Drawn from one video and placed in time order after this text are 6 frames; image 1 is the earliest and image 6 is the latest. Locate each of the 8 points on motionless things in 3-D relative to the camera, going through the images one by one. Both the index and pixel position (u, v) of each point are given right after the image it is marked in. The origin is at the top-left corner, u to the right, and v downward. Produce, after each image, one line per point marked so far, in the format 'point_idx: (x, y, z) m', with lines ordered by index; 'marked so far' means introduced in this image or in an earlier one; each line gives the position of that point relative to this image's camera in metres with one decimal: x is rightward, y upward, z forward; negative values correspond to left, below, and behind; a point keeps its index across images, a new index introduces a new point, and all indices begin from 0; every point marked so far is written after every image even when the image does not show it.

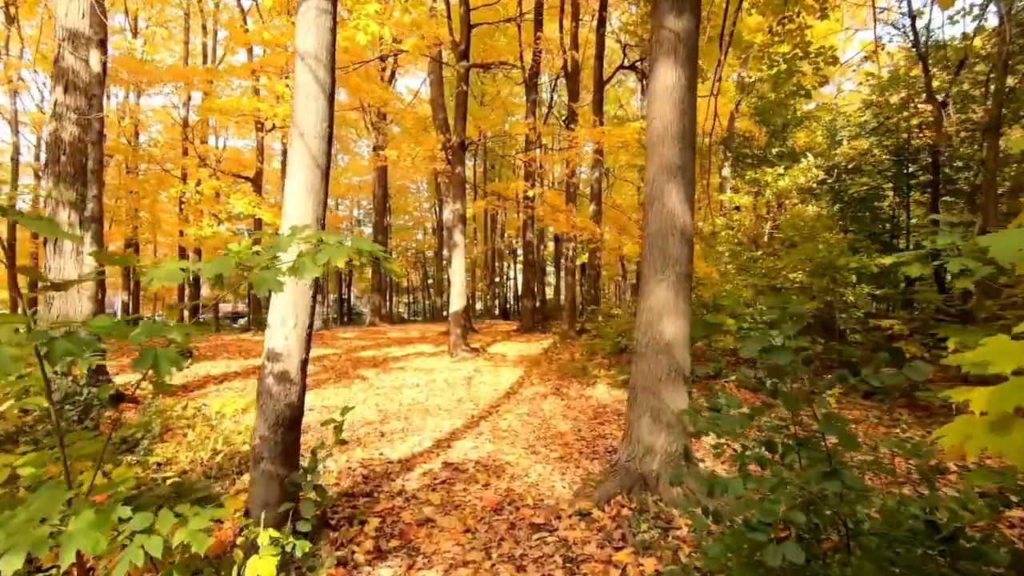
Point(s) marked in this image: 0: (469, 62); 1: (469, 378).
0: (-1.1, +5.7, +12.8) m
1: (-0.8, -1.6, +9.0) m
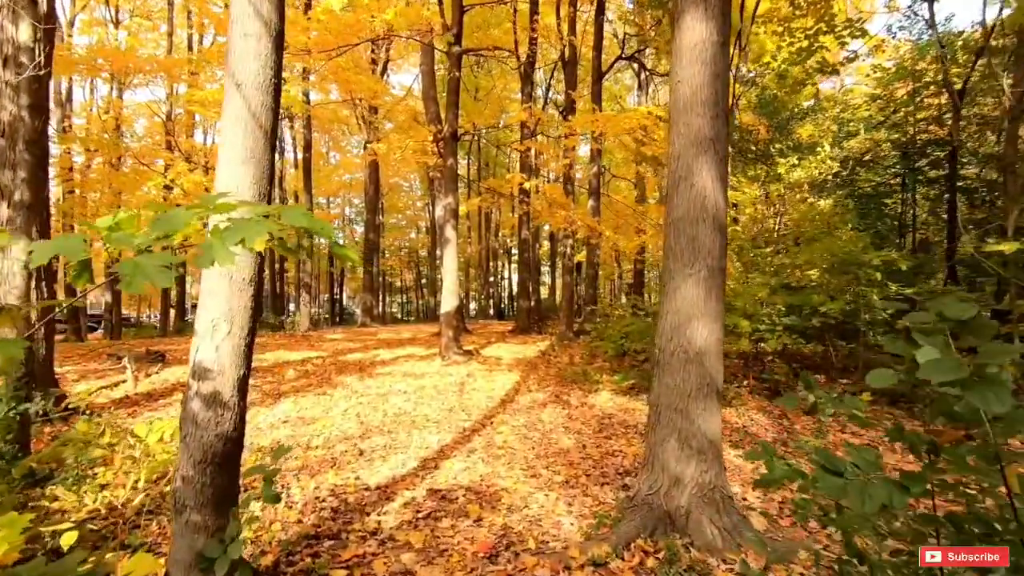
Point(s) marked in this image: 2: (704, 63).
0: (-1.2, +5.8, +12.1) m
1: (-0.8, -1.6, +8.3) m
2: (+1.2, +1.4, +3.2) m
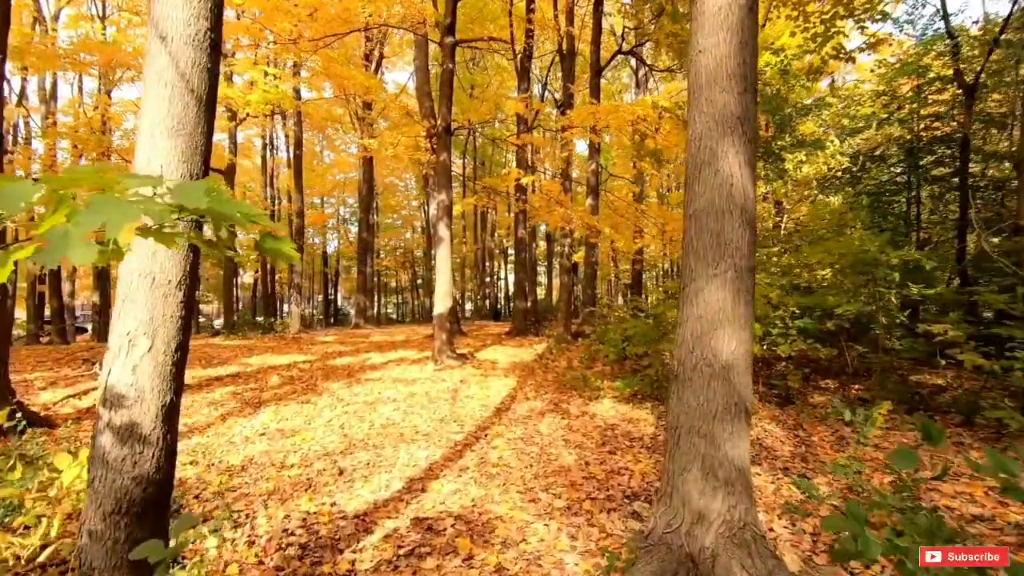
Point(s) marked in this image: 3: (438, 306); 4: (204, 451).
0: (-1.3, +5.7, +11.6) m
1: (-0.9, -1.6, +7.9) m
2: (+1.2, +1.4, +2.7) m
3: (-1.5, -0.4, +10.3) m
4: (-3.1, -1.6, +5.0) m
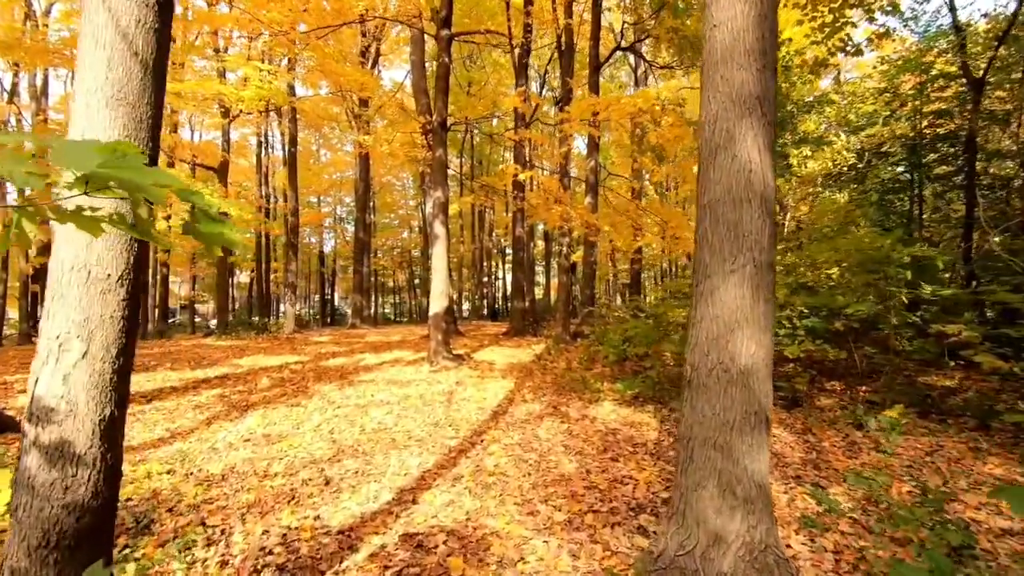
0: (-1.3, +5.7, +11.4) m
1: (-0.9, -1.6, +7.6) m
2: (+1.2, +1.4, +2.5) m
3: (-1.6, -0.3, +10.0) m
4: (-3.1, -1.6, +4.8) m
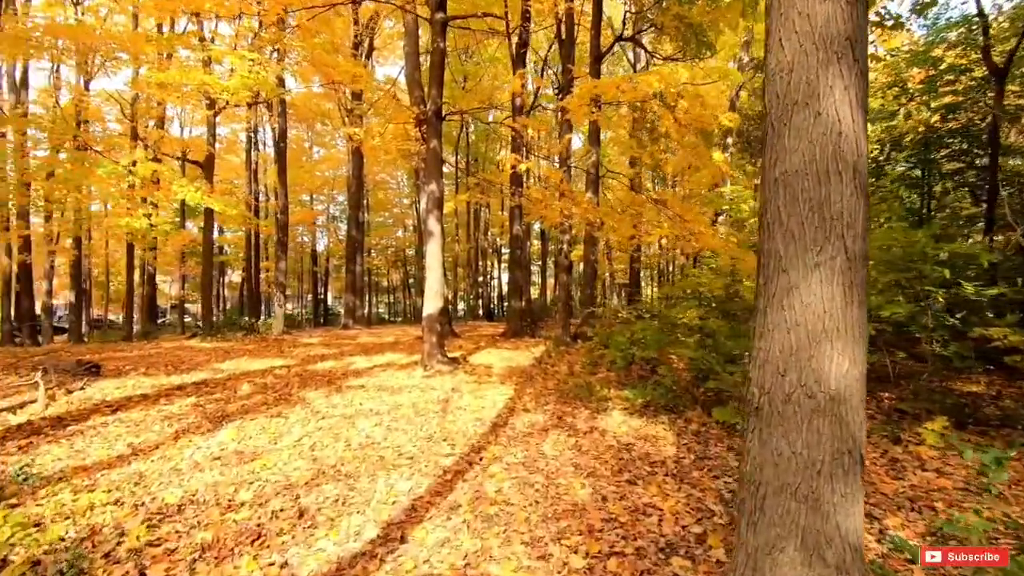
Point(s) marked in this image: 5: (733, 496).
0: (-1.4, +5.8, +10.8) m
1: (-0.9, -1.6, +7.0) m
2: (+1.2, +1.4, +1.9) m
3: (-1.6, -0.3, +9.4) m
4: (-3.1, -1.6, +4.2) m
5: (+1.7, -1.7, +4.0) m
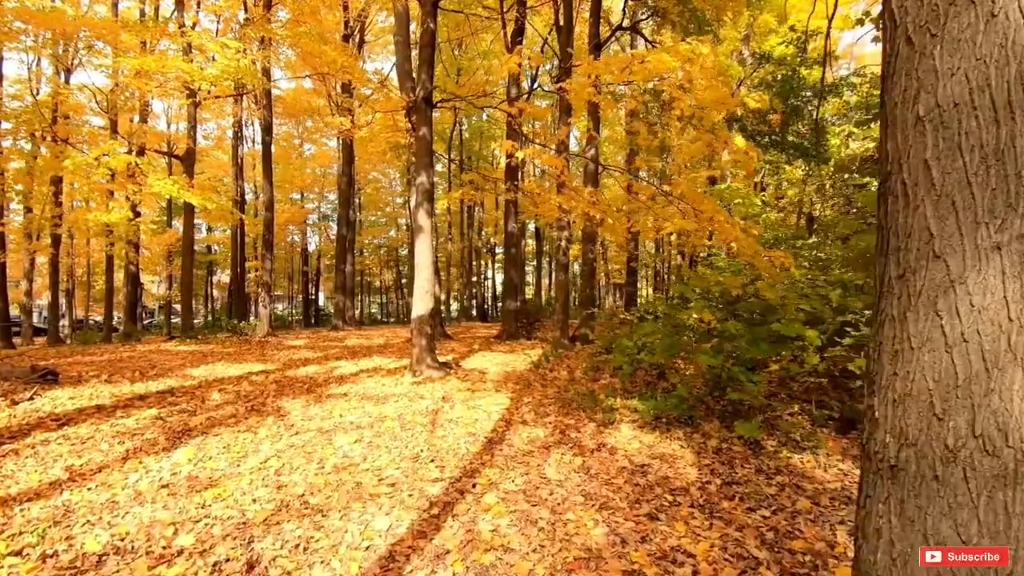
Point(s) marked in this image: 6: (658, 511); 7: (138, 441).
0: (-1.4, +5.8, +10.1) m
1: (-1.0, -1.6, +6.3) m
2: (+1.2, +1.4, +1.2) m
3: (-1.6, -0.3, +8.8) m
4: (-3.1, -1.6, +3.4) m
5: (+1.7, -1.6, +3.3) m
6: (+1.1, -1.6, +3.6) m
7: (-4.1, -1.7, +5.5) m
